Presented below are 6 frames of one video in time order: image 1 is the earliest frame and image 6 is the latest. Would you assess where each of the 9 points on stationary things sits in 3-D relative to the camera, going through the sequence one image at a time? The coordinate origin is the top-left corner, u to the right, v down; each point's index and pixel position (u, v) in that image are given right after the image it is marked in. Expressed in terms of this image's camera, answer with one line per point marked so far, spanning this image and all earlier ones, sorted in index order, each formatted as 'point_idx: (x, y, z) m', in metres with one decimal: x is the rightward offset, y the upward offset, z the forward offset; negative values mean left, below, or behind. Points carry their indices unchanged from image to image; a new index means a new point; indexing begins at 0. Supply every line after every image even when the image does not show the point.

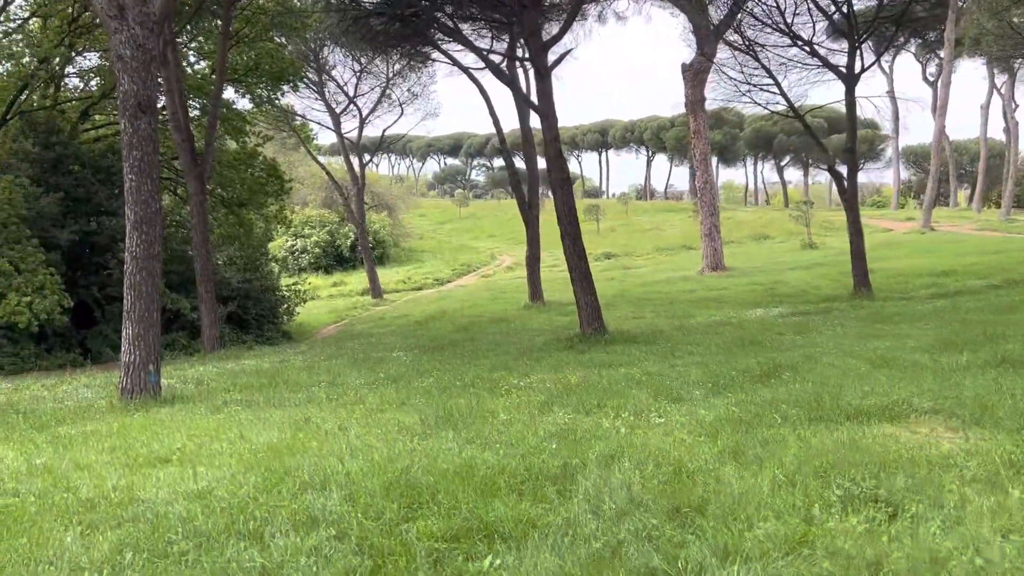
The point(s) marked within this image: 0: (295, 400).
0: (-2.3, -1.2, +9.2) m
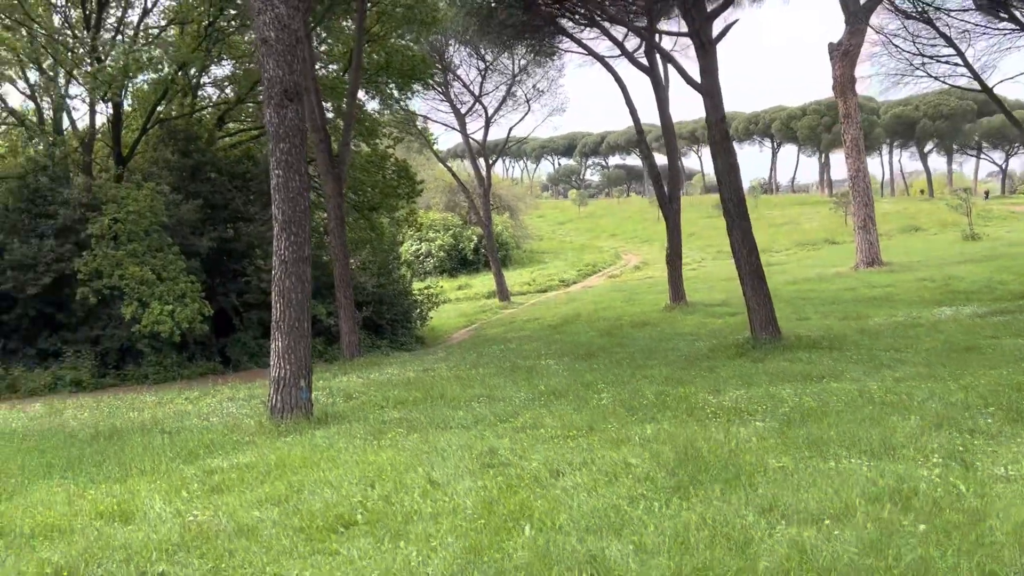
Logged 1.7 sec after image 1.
0: (-0.5, -1.3, +8.1) m
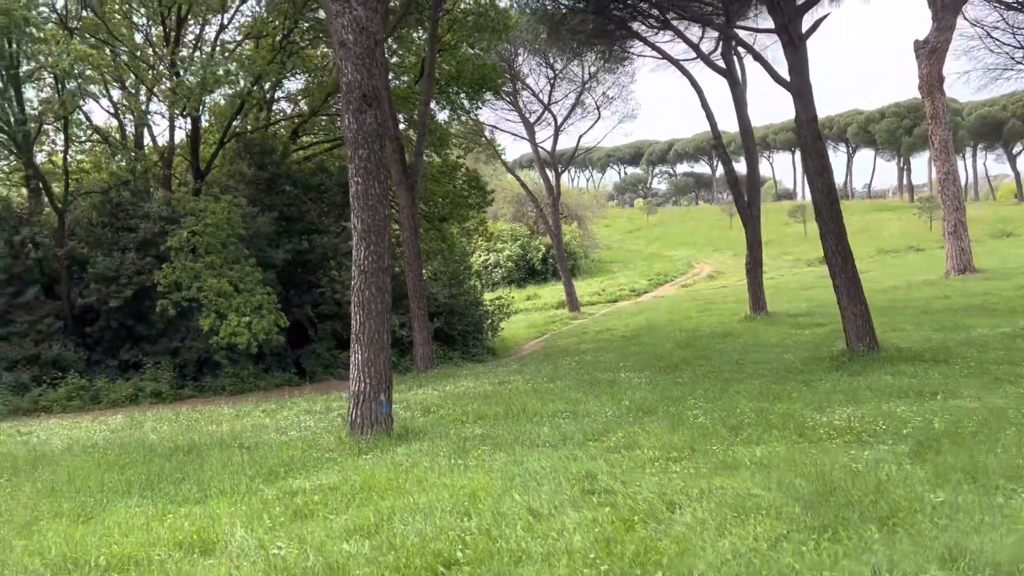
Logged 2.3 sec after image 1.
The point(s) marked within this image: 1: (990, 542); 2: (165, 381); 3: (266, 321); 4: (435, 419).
0: (+0.3, -1.4, +7.6) m
1: (+1.7, -0.9, +3.0) m
2: (-7.5, -2.0, +18.4) m
3: (-5.3, -0.7, +18.2) m
4: (-0.9, -1.5, +9.5) m
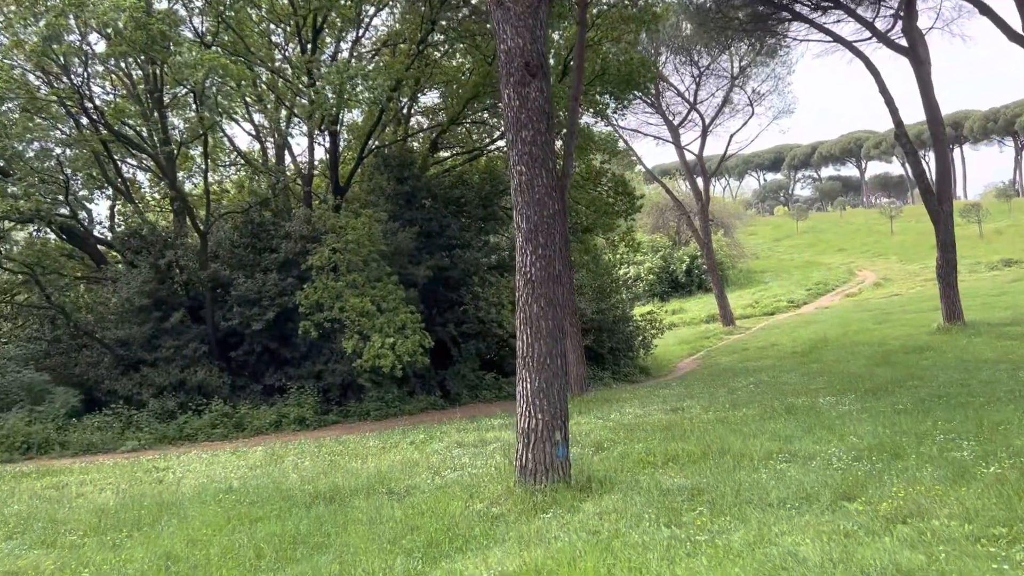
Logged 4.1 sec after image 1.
0: (+1.9, -1.4, +5.8) m
1: (+2.5, -0.8, +1.0) m
2: (-4.2, -2.5, +17.6) m
3: (-2.1, -1.1, +17.1) m
4: (+1.0, -1.6, +7.8) m
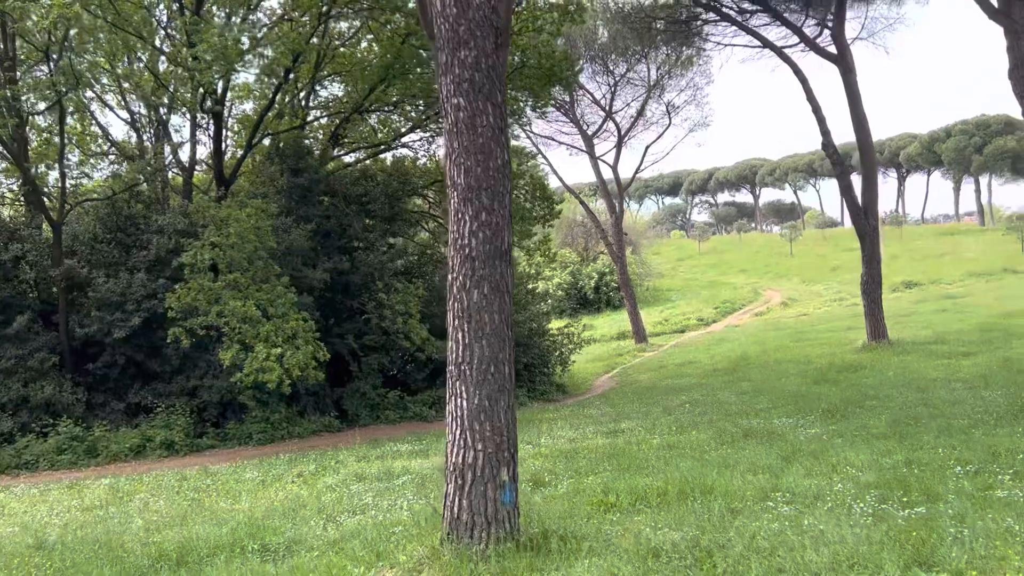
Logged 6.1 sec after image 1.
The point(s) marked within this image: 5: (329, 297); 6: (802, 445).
0: (+1.5, -1.3, +4.1) m
1: (+2.7, -0.6, -0.5) m
2: (-5.9, -2.5, +15.1) m
3: (-3.7, -1.2, +14.9) m
4: (+0.4, -1.5, +6.0) m
5: (-4.1, -0.2, +18.8) m
6: (+2.9, -1.5, +8.4) m
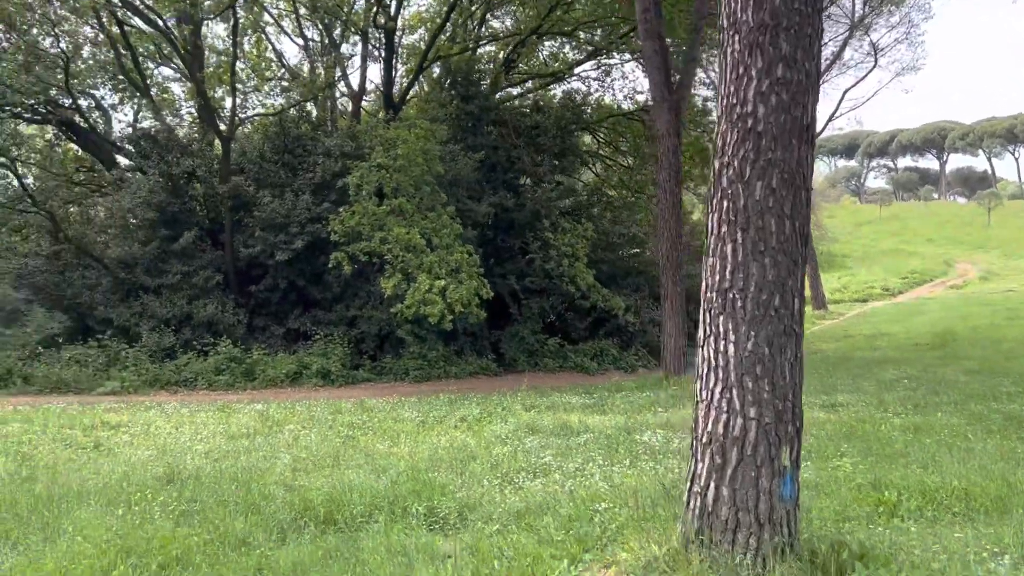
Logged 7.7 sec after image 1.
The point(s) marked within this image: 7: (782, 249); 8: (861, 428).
0: (+2.5, -1.0, +2.3) m
1: (+2.9, -0.7, -2.5) m
2: (-3.0, -1.2, +14.5) m
3: (-0.8, 0.0, +13.8) m
4: (+1.7, -1.1, +4.4) m
5: (-0.4, +1.1, +17.7) m
6: (+4.5, -1.2, +6.3) m
7: (+1.0, +0.1, +3.2) m
8: (+2.9, -1.2, +7.1) m
